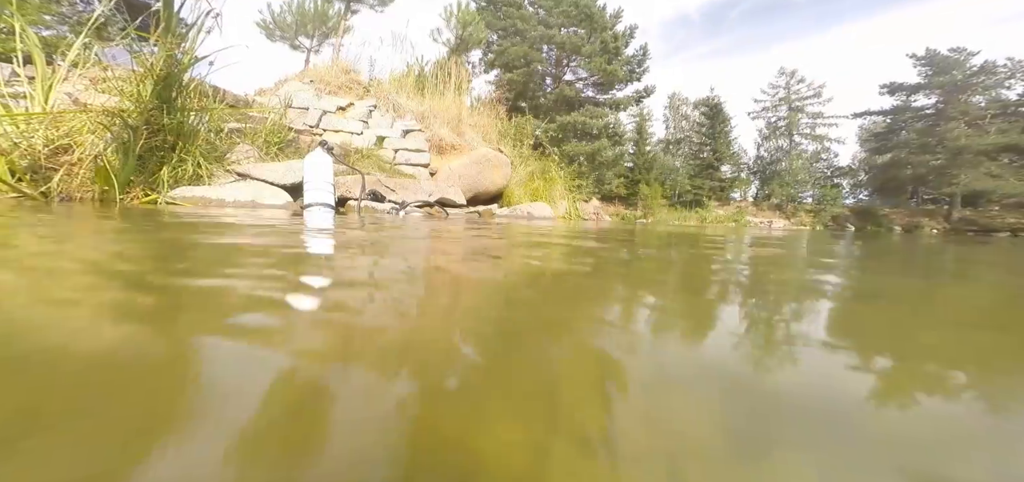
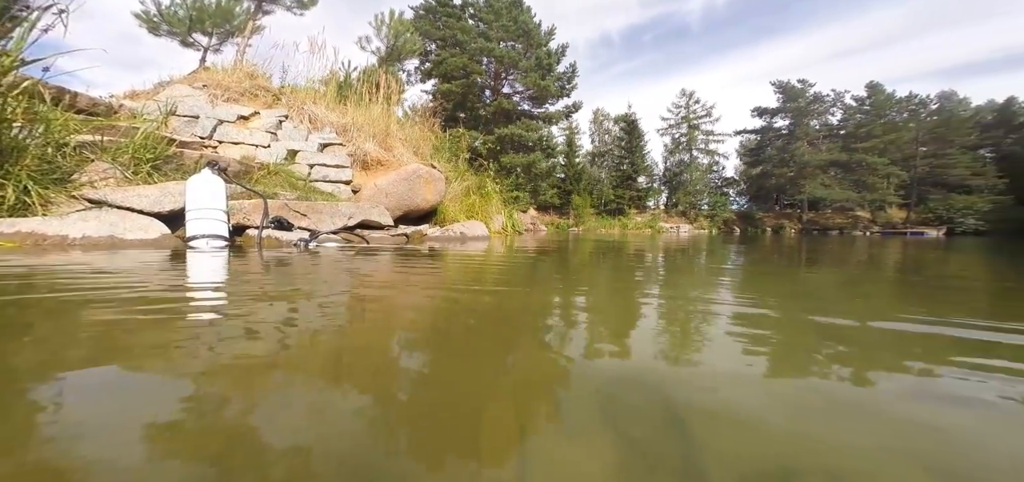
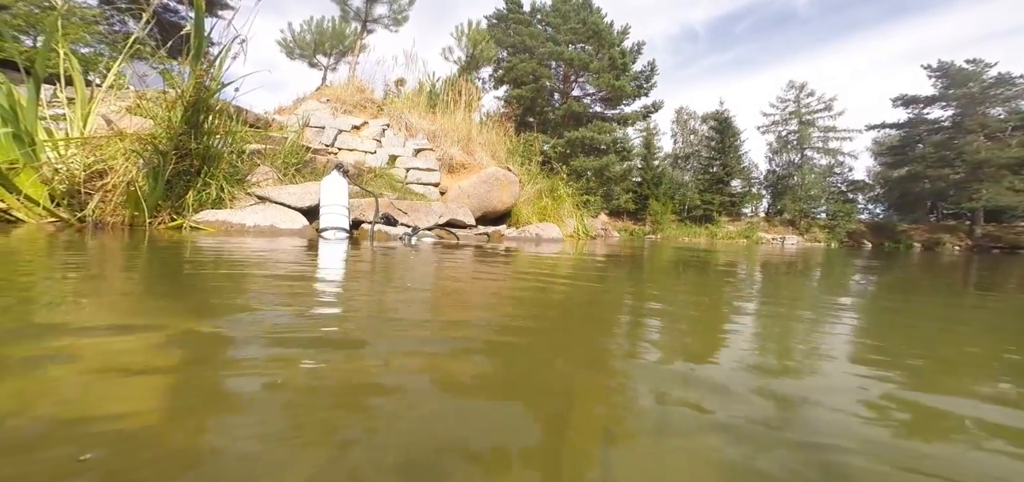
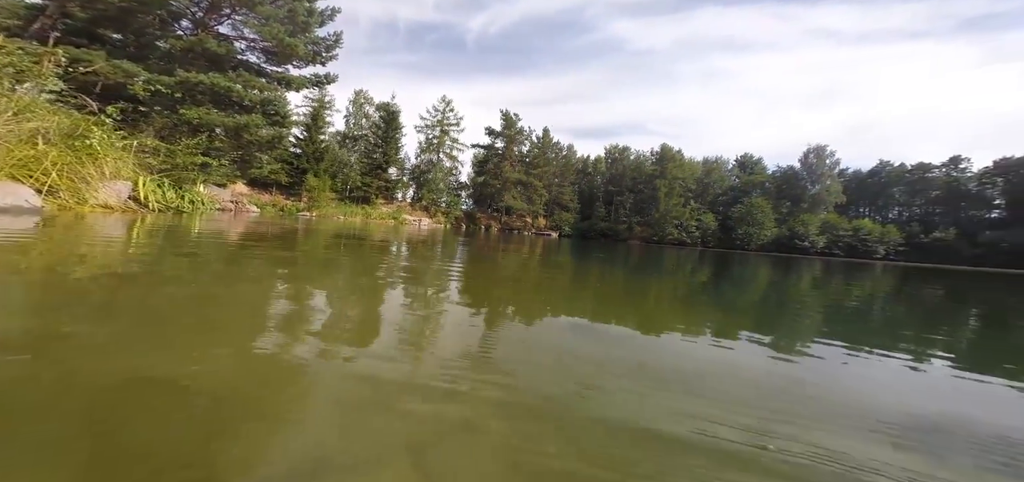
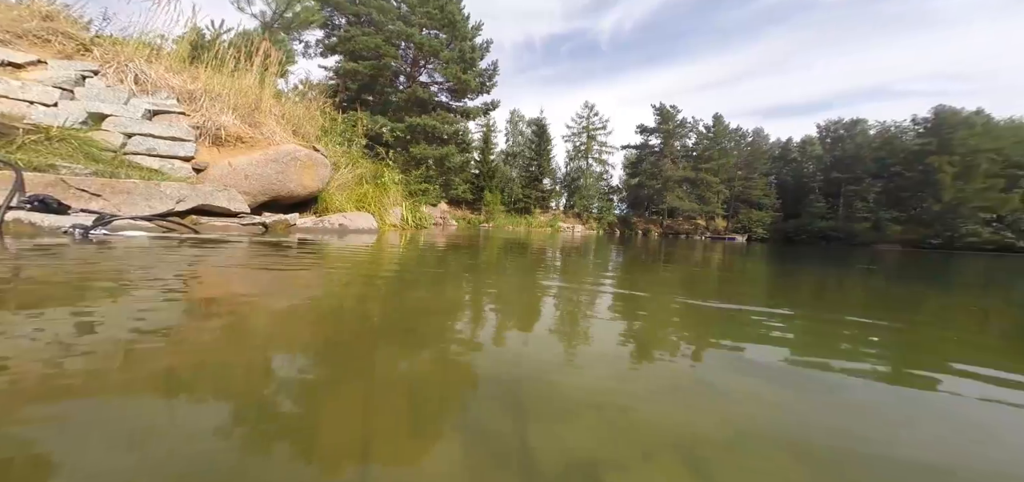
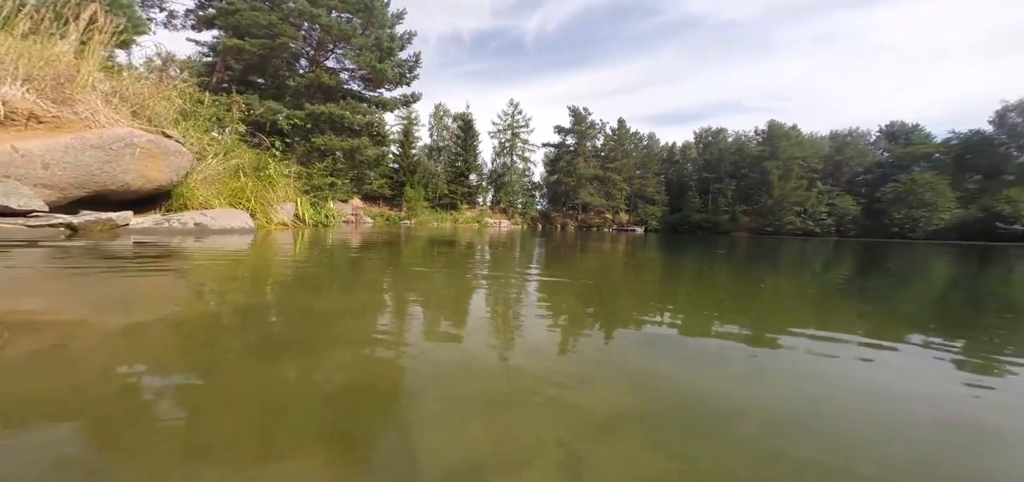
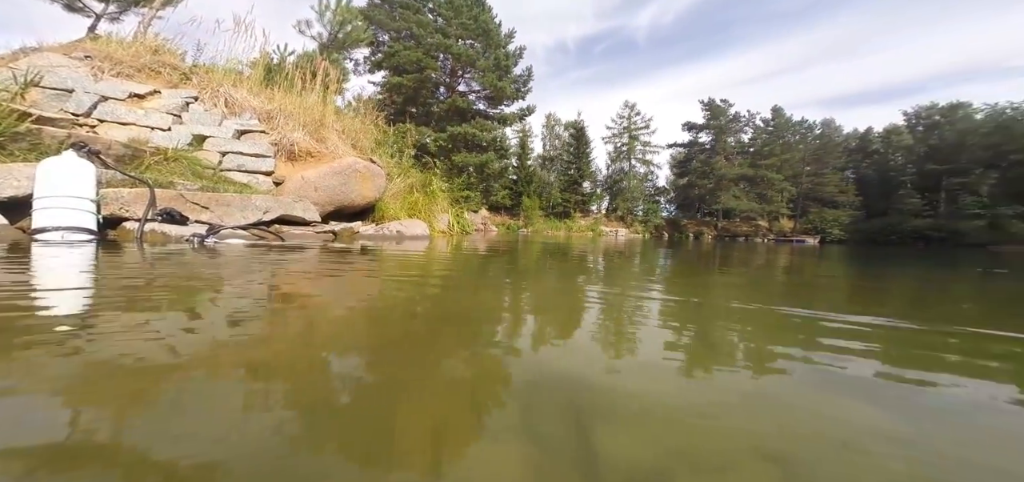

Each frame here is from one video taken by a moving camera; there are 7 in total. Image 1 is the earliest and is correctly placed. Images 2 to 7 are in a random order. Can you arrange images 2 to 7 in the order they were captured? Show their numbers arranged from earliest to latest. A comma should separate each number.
3, 2, 7, 5, 6, 4
